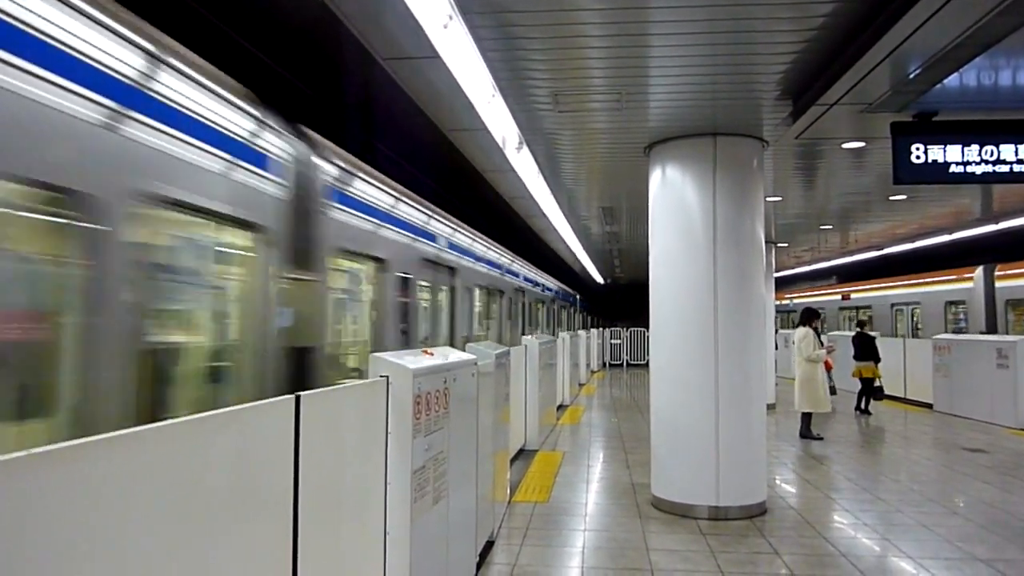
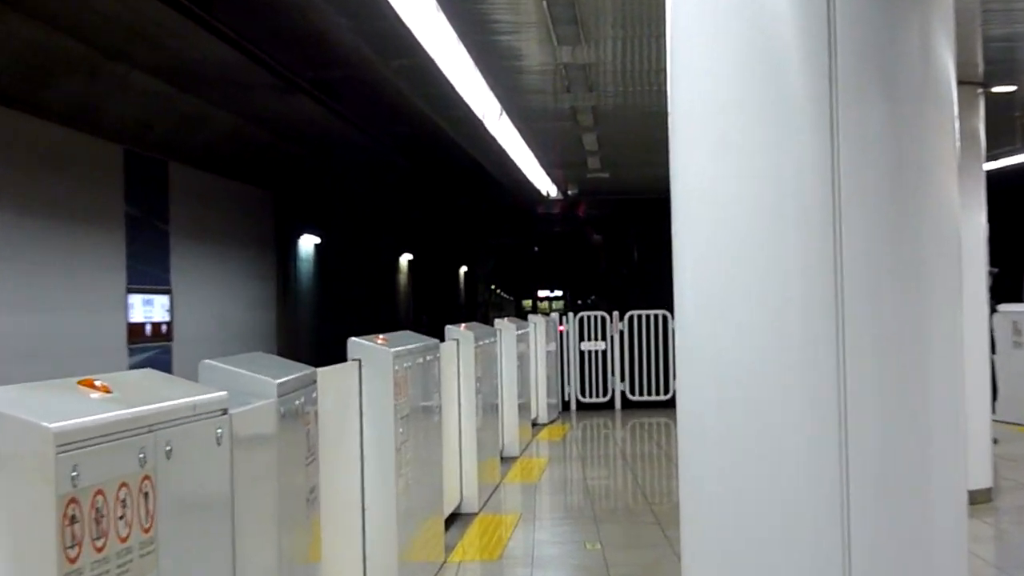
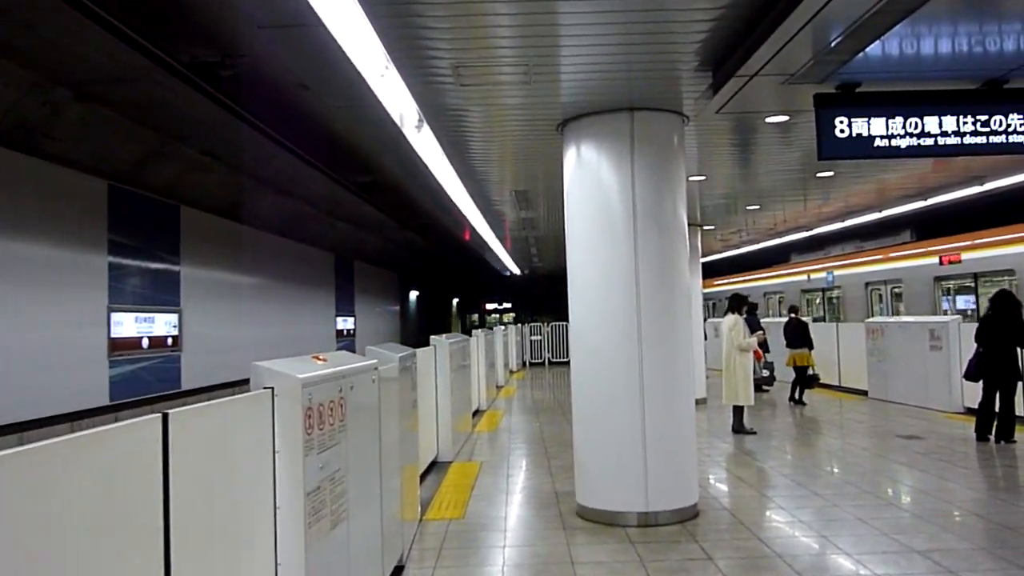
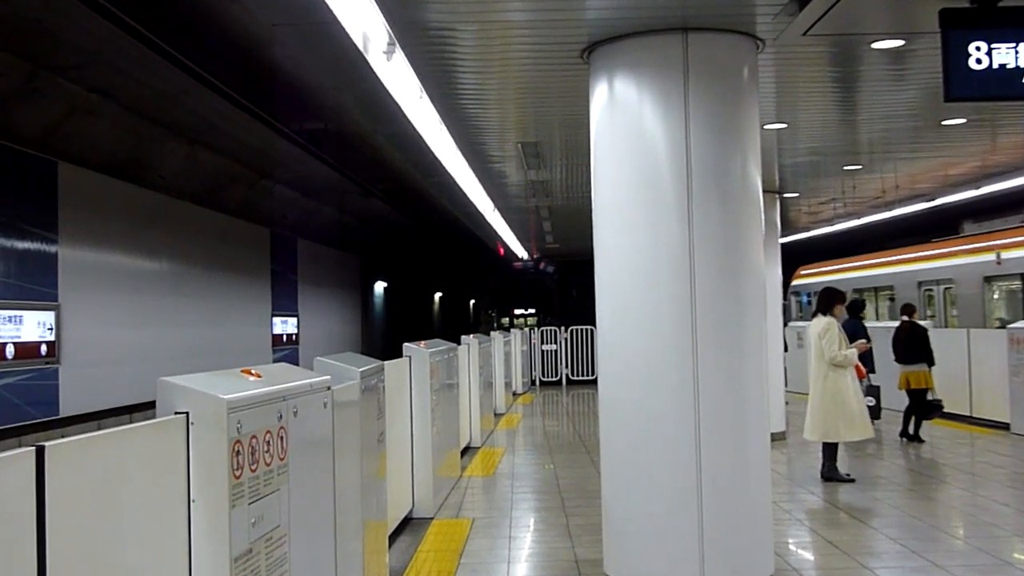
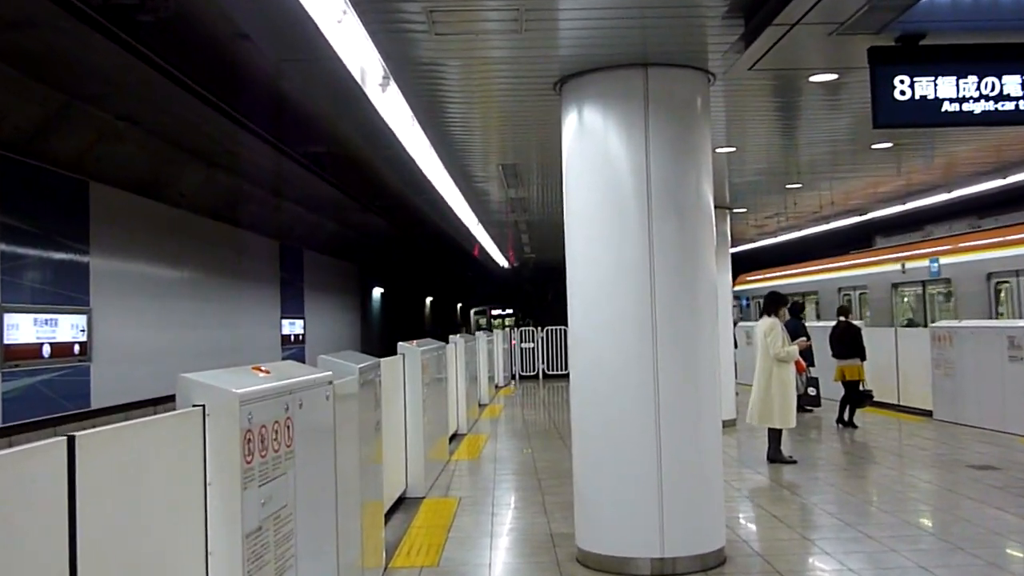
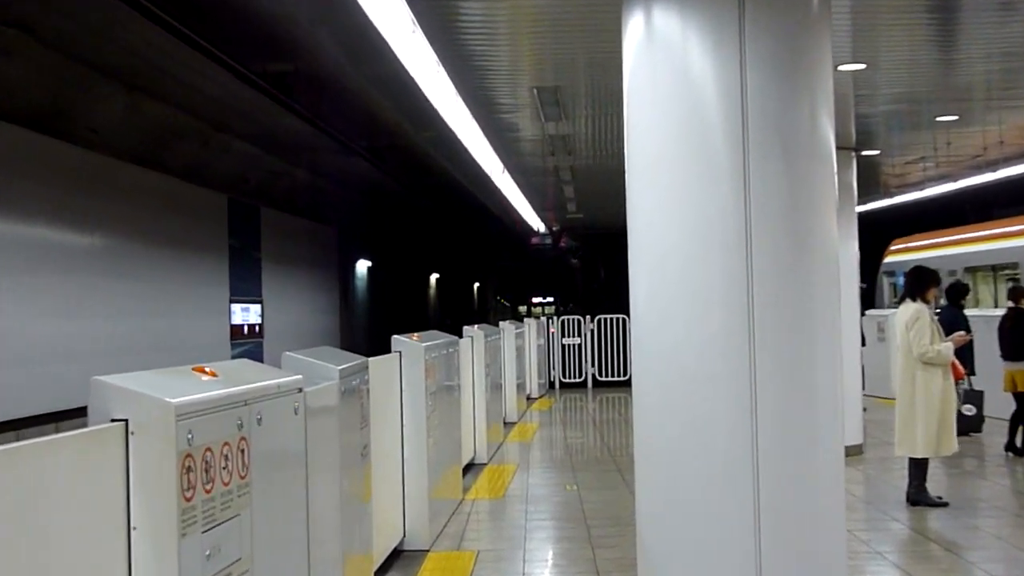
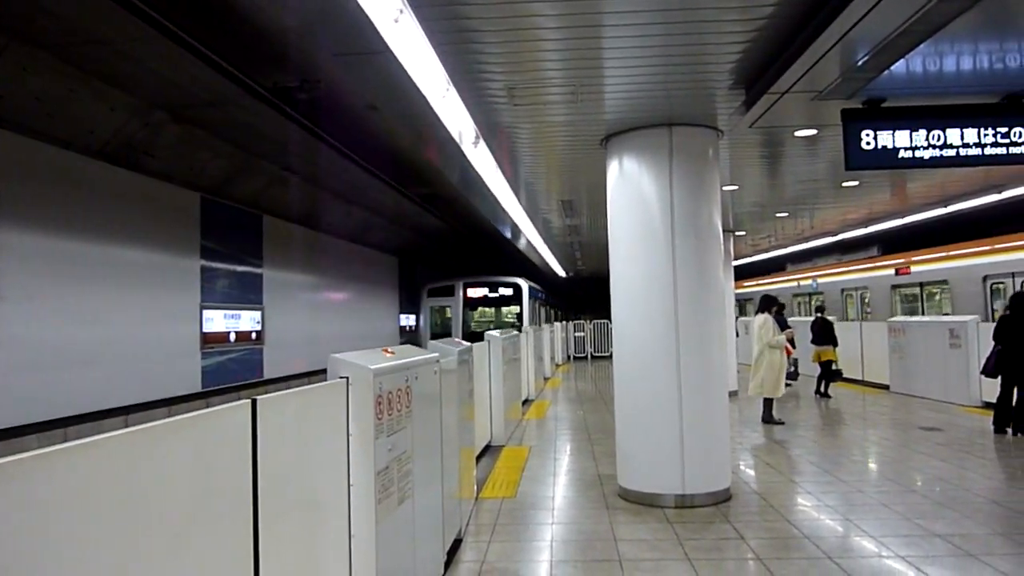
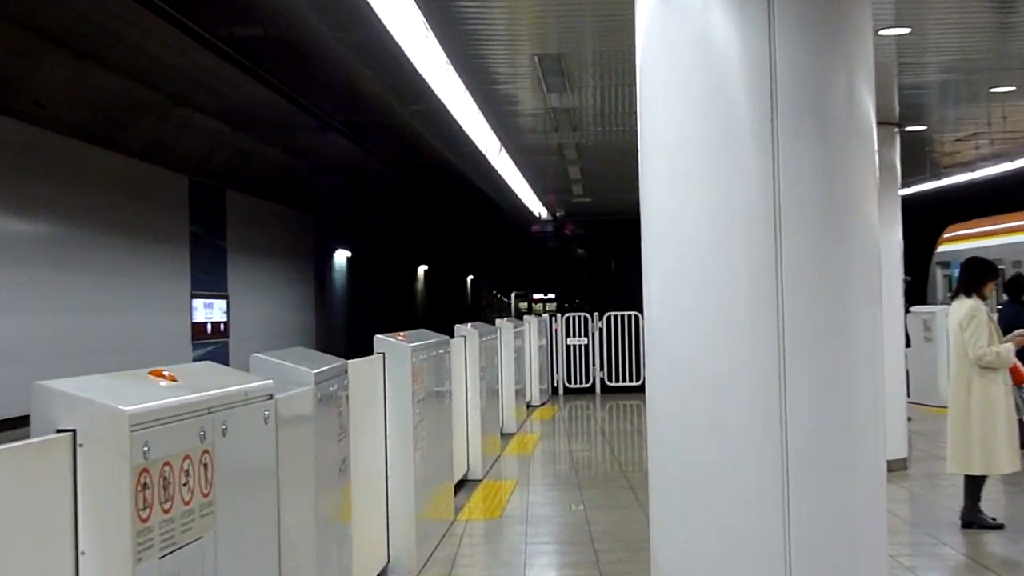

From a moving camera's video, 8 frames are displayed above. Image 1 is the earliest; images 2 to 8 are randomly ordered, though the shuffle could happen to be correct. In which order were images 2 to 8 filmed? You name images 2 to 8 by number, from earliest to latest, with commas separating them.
7, 3, 5, 4, 6, 8, 2
